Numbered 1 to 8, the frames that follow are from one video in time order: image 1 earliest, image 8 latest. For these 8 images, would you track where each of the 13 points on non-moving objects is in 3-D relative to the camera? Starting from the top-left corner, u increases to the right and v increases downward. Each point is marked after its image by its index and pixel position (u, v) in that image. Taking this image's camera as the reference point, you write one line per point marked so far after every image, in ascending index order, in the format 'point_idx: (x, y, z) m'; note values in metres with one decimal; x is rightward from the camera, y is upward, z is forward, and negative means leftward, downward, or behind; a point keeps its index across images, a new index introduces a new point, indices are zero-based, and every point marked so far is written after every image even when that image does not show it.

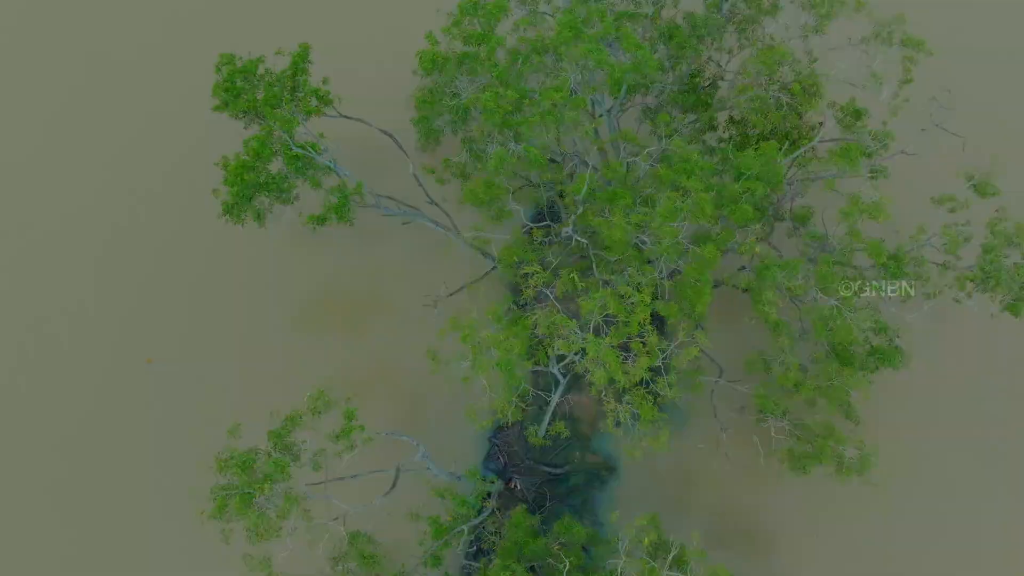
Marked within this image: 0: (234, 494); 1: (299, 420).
0: (-3.1, -2.4, +9.4) m
1: (-2.6, -1.6, +10.3) m
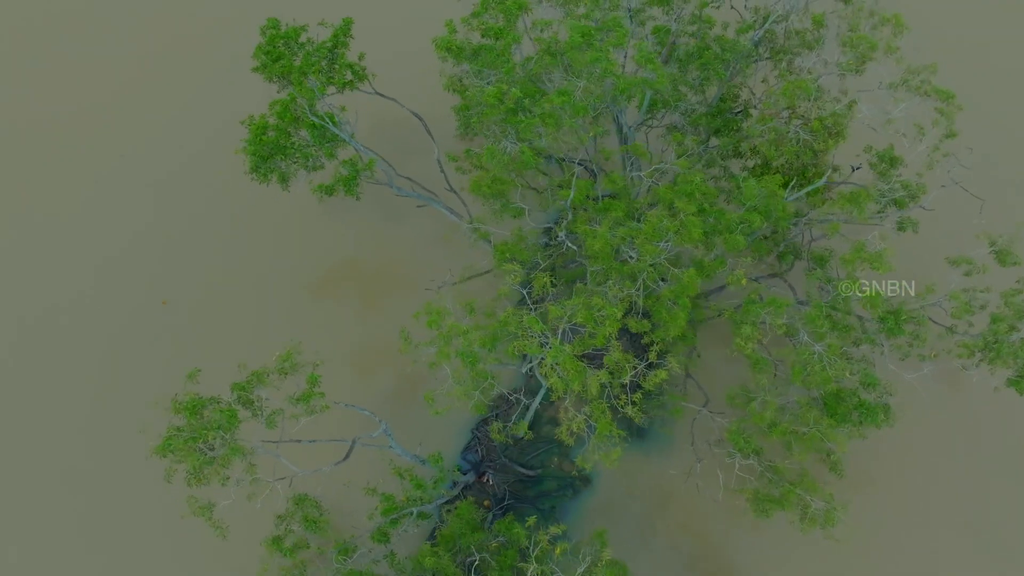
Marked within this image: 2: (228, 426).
0: (-3.9, -1.8, +9.7) m
1: (-3.1, -1.2, +10.6) m
2: (-3.4, -1.6, +9.9) m
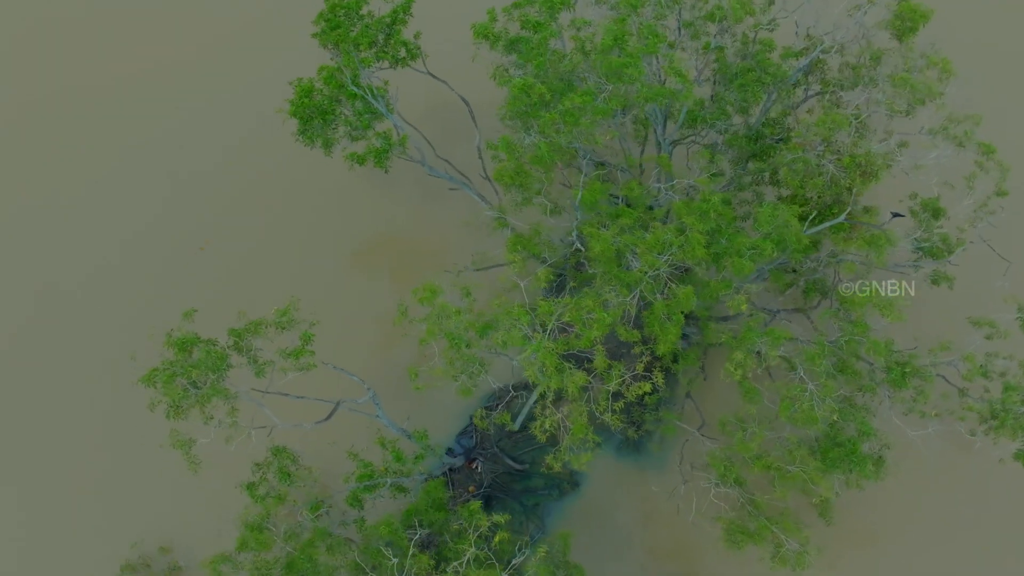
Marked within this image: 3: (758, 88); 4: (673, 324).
0: (-4.2, -1.0, +10.2) m
1: (-3.3, -0.5, +11.0) m
2: (-3.7, -0.9, +10.3) m
3: (+3.7, +3.1, +12.9) m
4: (+2.1, -0.5, +10.8) m
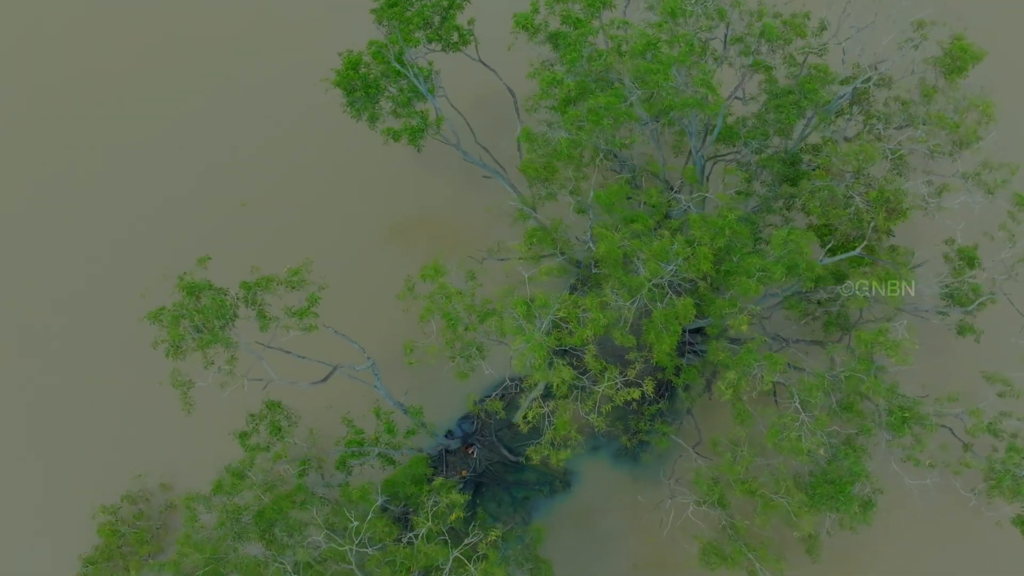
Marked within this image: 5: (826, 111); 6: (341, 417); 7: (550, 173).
0: (-4.3, -0.3, +10.6) m
1: (-3.3, +0.1, +11.3) m
2: (-3.8, -0.3, +10.7) m
3: (+4.3, +2.7, +12.7) m
4: (+2.1, -0.6, +10.8) m
5: (+4.8, +2.7, +12.8) m
6: (-2.7, -2.0, +13.0) m
7: (+0.7, +1.6, +11.8) m
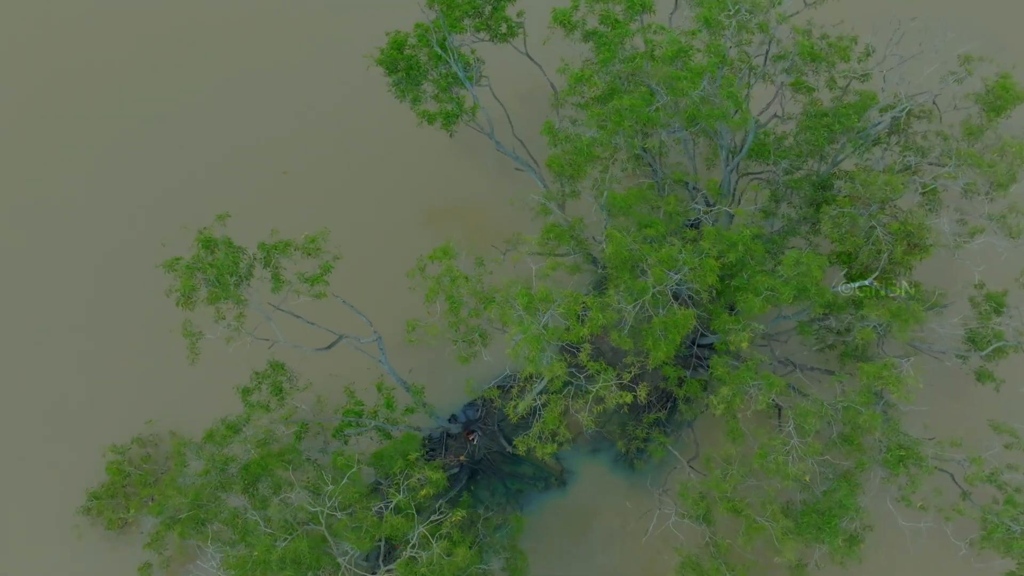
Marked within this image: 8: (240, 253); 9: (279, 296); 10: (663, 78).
0: (-4.3, +0.3, +11.0) m
1: (-3.2, +0.6, +11.6) m
2: (-3.8, +0.3, +11.1) m
3: (+4.7, +2.4, +12.5) m
4: (+2.0, -0.7, +10.8) m
5: (+5.3, +2.3, +12.5) m
6: (-2.8, -1.6, +13.3) m
7: (+1.0, +1.7, +11.8) m
8: (-3.8, +0.5, +11.4) m
9: (-4.0, -0.1, +13.8) m
10: (+2.0, +2.8, +11.1) m
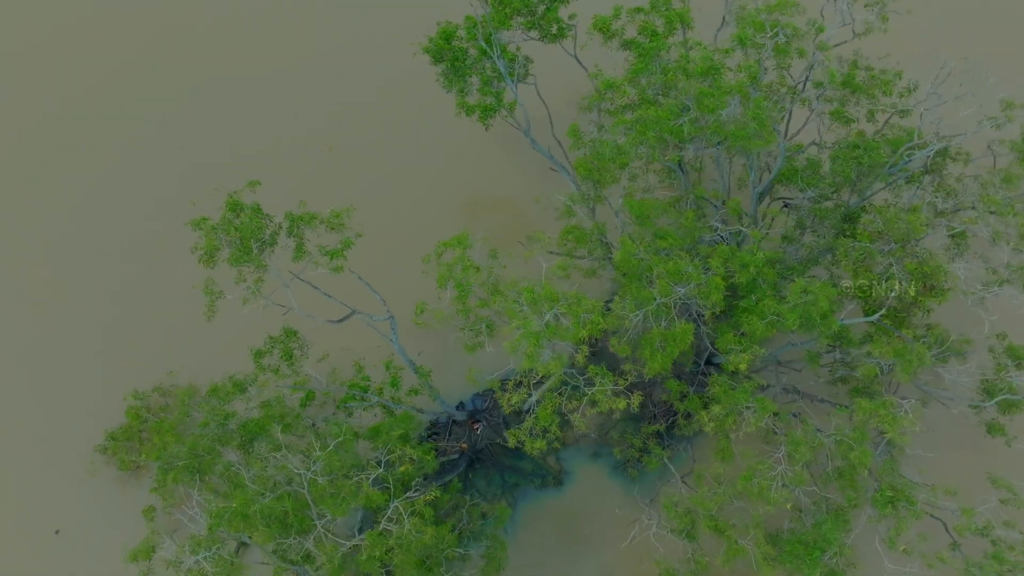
0: (-4.1, +0.9, +11.4) m
1: (-3.0, +1.0, +12.0) m
2: (-3.6, +0.8, +11.5) m
3: (+5.2, +1.9, +12.4) m
4: (+2.0, -0.9, +10.9) m
5: (+5.7, +1.7, +12.4) m
6: (-2.7, -1.2, +13.7) m
7: (+1.3, +1.6, +12.0) m
8: (-3.6, +1.0, +11.8) m
9: (-3.7, +0.4, +14.2) m
10: (+2.5, +2.6, +11.1) m
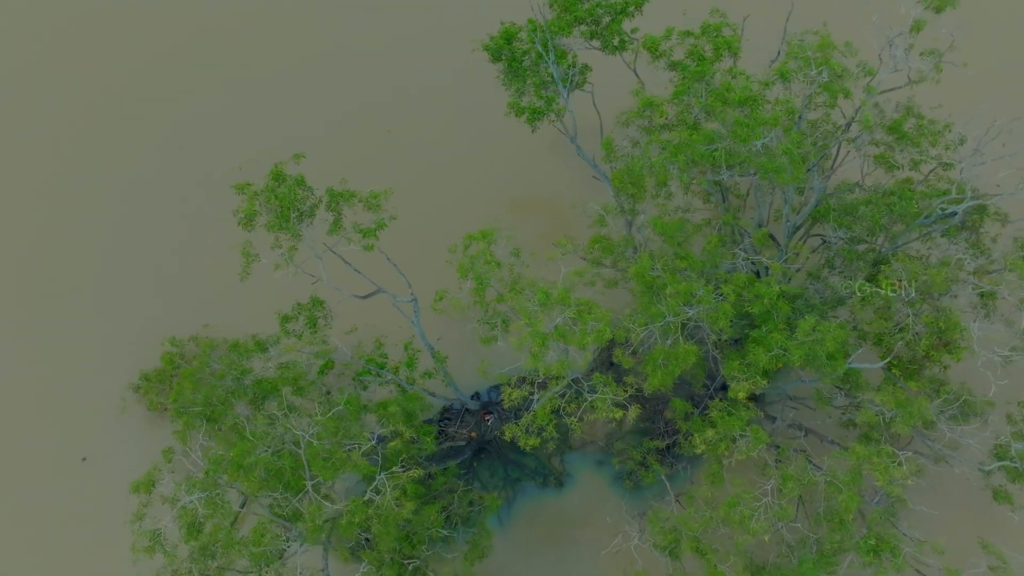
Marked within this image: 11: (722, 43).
0: (-3.7, +1.4, +12.1) m
1: (-2.5, +1.4, +12.6) m
2: (-3.2, +1.3, +12.1) m
3: (+5.7, +1.1, +12.4) m
4: (+2.1, -1.1, +11.1) m
5: (+6.2, +1.0, +12.3) m
6: (-2.4, -0.8, +14.2) m
7: (+1.8, +1.4, +12.2) m
8: (-3.1, +1.5, +12.4) m
9: (-3.1, +0.9, +14.8) m
10: (+3.0, +2.3, +11.3) m
11: (+2.9, +3.5, +11.6) m
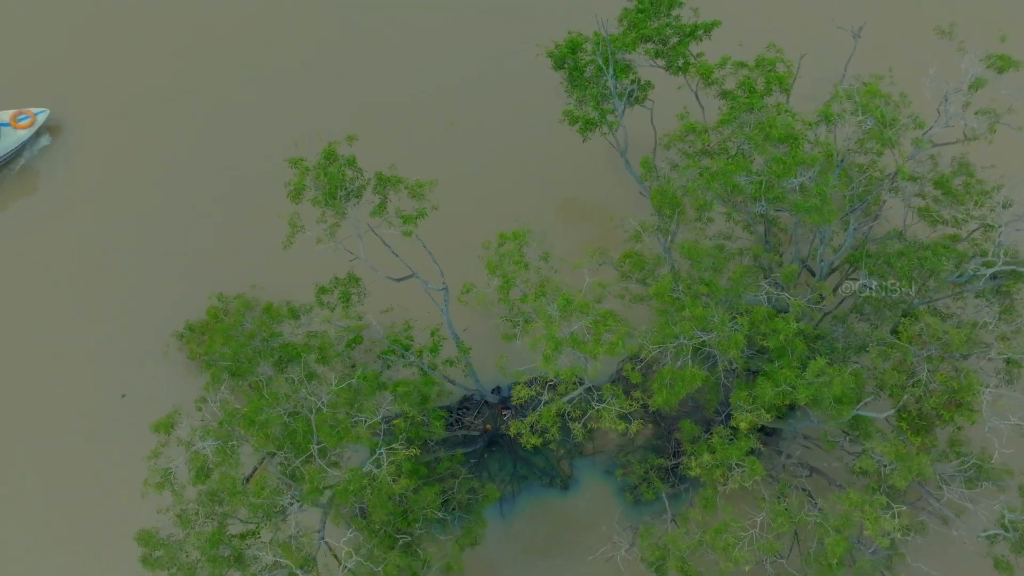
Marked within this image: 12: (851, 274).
0: (-3.1, +1.9, +12.7) m
1: (-1.9, +1.7, +13.1) m
2: (-2.6, +1.6, +12.7) m
3: (+6.2, +0.3, +12.3) m
4: (+2.2, -1.4, +11.3) m
5: (+6.6, +0.1, +12.3) m
6: (-2.0, -0.5, +14.7) m
7: (+2.3, +1.2, +12.4) m
8: (-2.5, +1.8, +13.0) m
9: (-2.4, +1.2, +15.4) m
10: (+3.6, +1.8, +11.4) m
11: (+3.7, +3.0, +11.7) m
12: (+5.6, +0.3, +13.6) m
